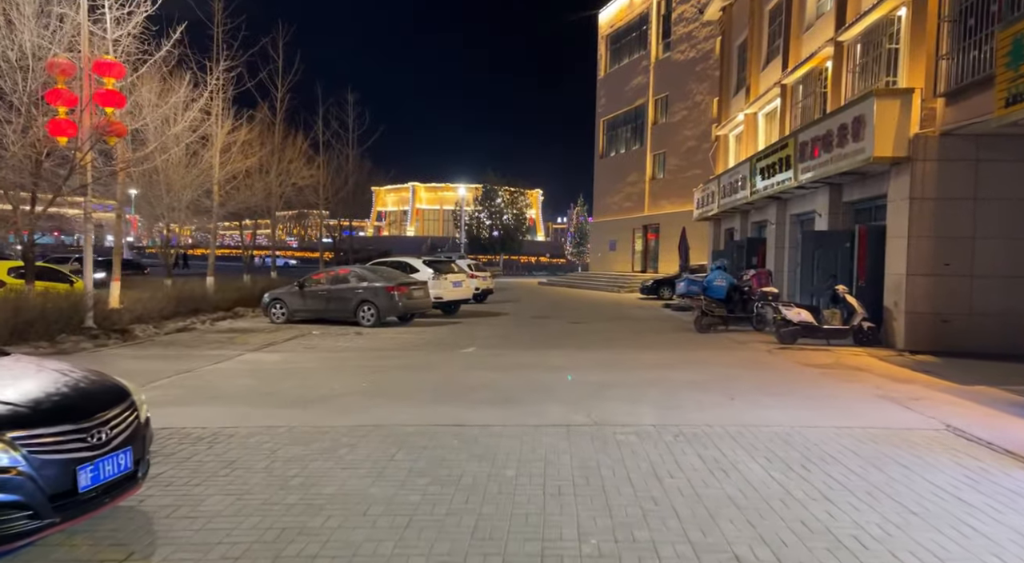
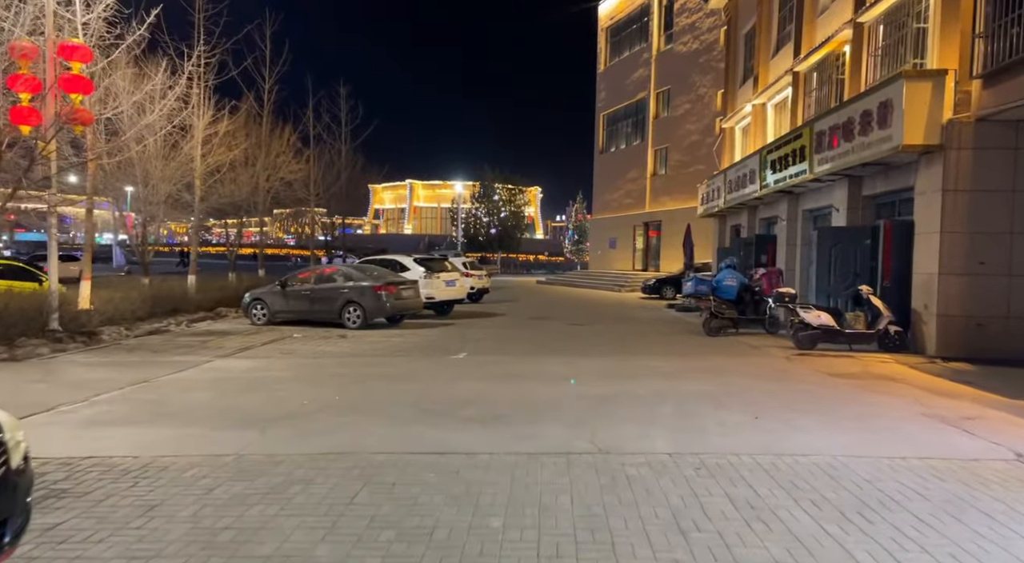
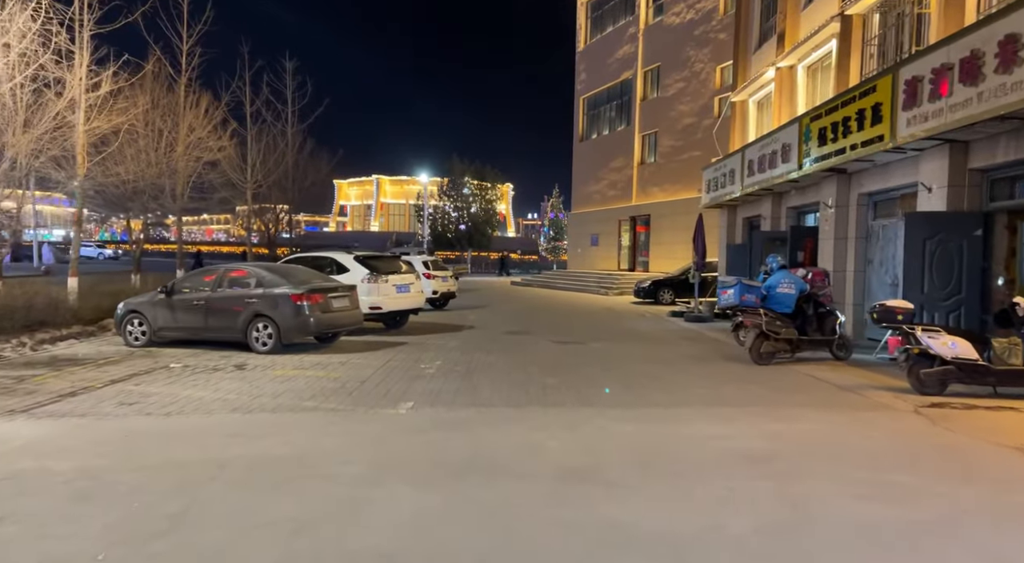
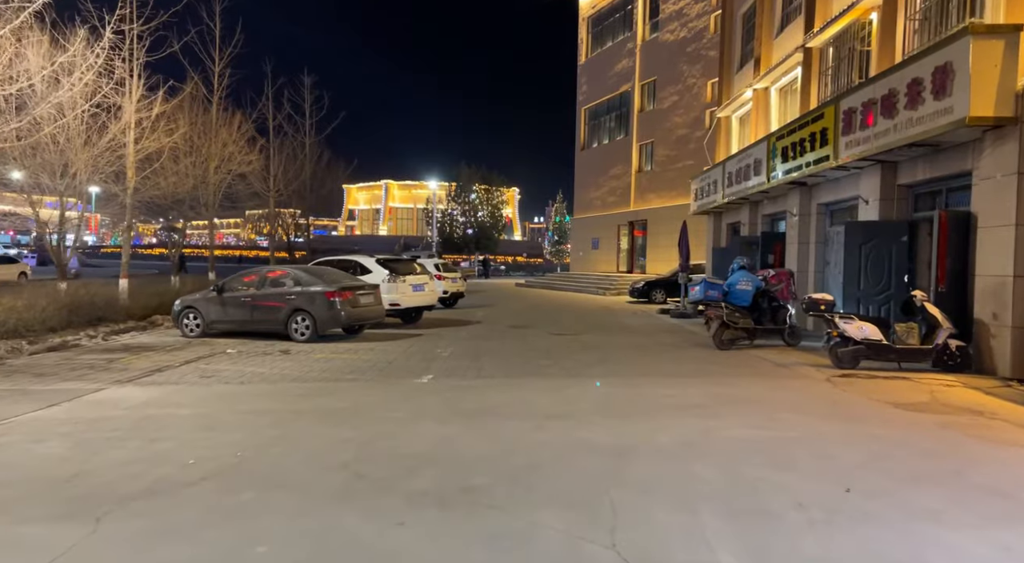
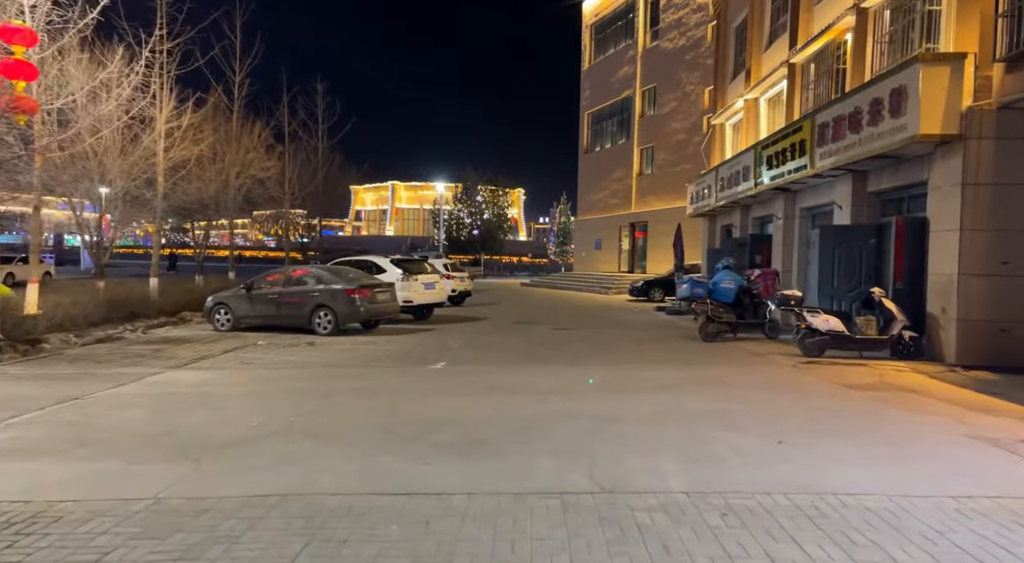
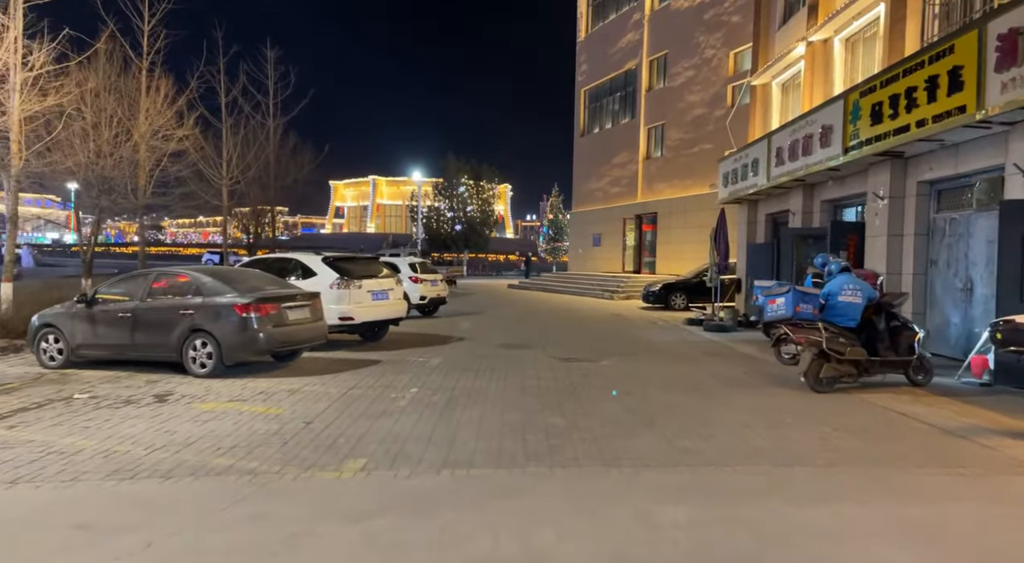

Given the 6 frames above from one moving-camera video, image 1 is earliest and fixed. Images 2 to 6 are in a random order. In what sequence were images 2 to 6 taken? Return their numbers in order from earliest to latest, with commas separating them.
2, 5, 4, 3, 6
